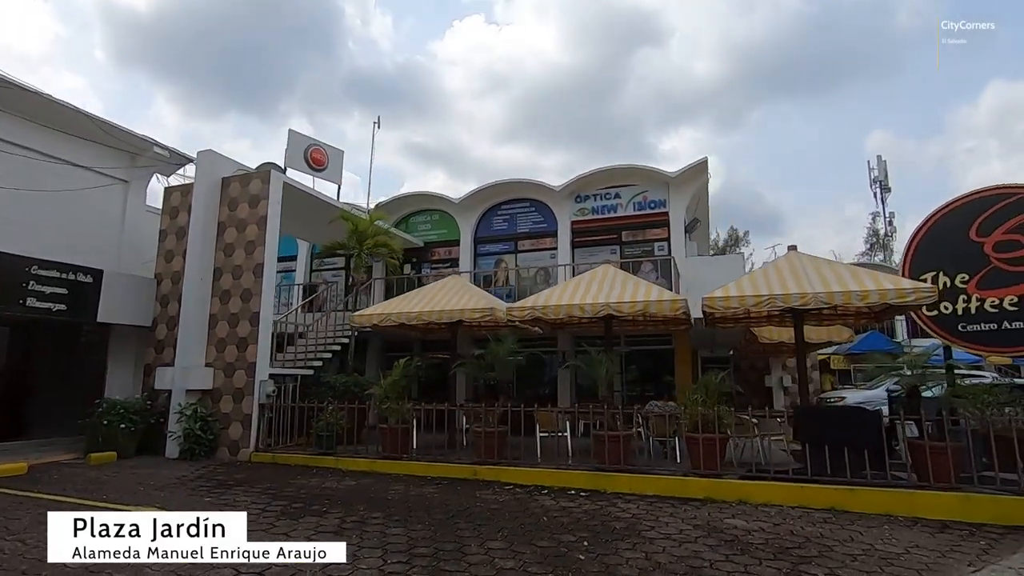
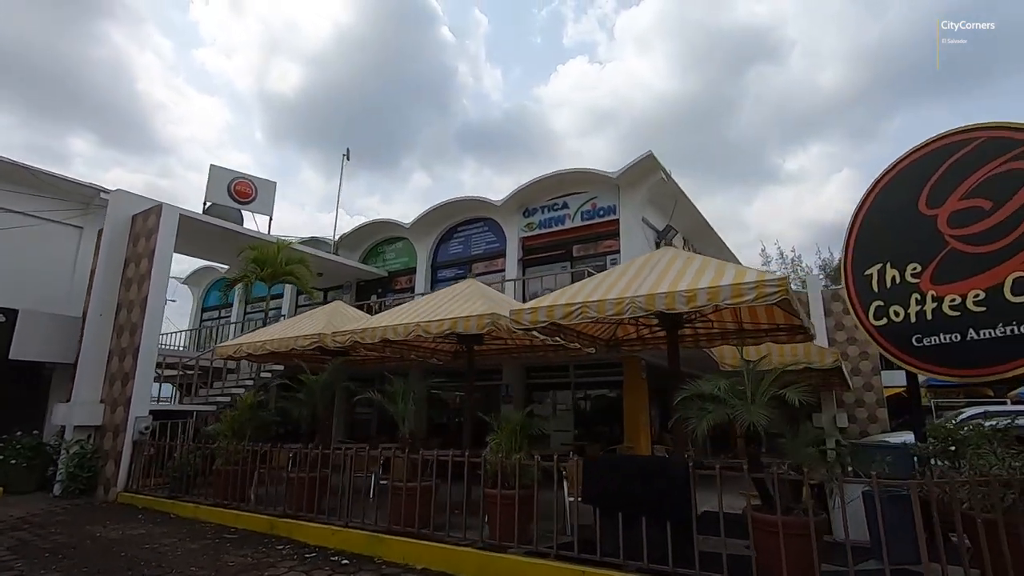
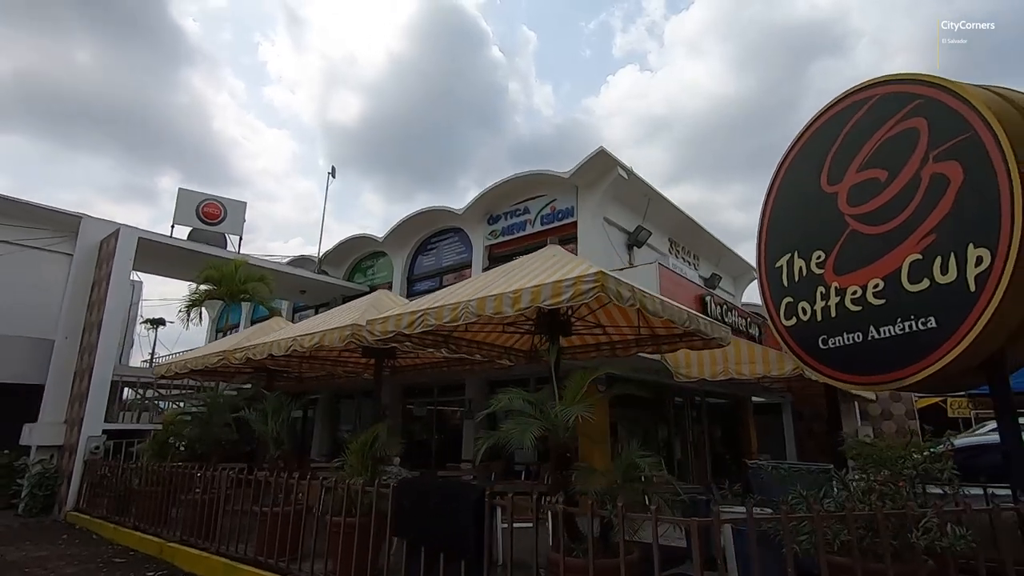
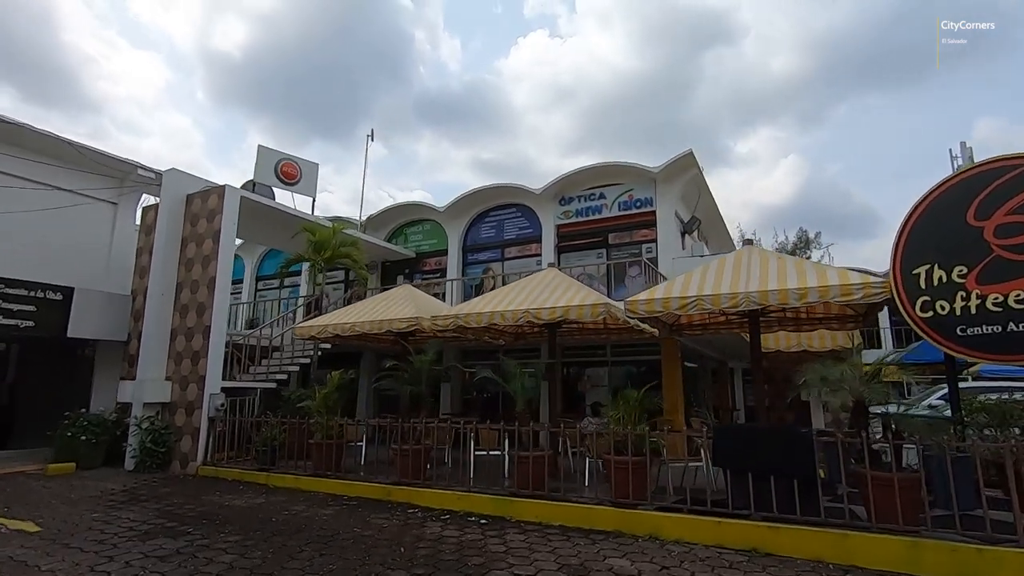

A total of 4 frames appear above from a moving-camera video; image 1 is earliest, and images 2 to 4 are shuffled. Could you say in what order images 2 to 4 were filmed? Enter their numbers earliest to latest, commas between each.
4, 2, 3
